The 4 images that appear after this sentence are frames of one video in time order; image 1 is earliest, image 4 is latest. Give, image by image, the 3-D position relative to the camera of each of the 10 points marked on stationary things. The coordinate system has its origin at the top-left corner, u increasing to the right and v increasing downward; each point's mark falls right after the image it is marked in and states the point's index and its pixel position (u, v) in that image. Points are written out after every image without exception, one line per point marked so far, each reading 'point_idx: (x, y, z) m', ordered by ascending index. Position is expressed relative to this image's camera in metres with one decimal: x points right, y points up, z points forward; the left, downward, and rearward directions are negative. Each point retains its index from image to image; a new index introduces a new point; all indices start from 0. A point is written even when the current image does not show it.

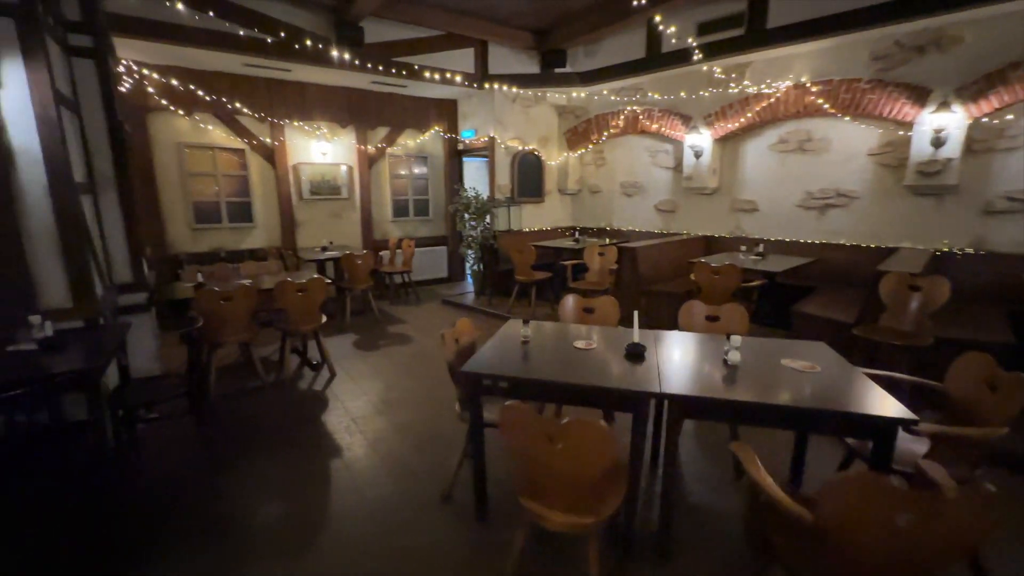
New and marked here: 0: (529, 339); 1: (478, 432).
0: (+0.1, -0.3, +2.4) m
1: (-0.2, -0.7, +2.1) m
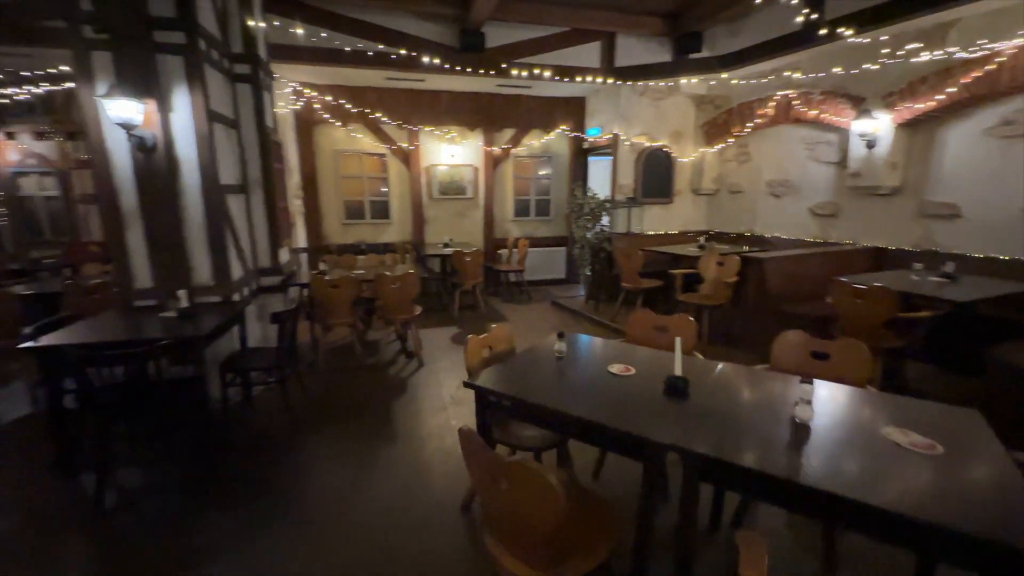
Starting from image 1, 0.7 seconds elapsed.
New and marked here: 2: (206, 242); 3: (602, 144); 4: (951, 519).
0: (+0.2, -0.3, +2.2) m
1: (-0.1, -0.7, +1.9) m
2: (-2.1, +0.3, +3.2) m
3: (+1.3, +2.1, +6.5) m
4: (+1.1, -0.6, +1.1) m
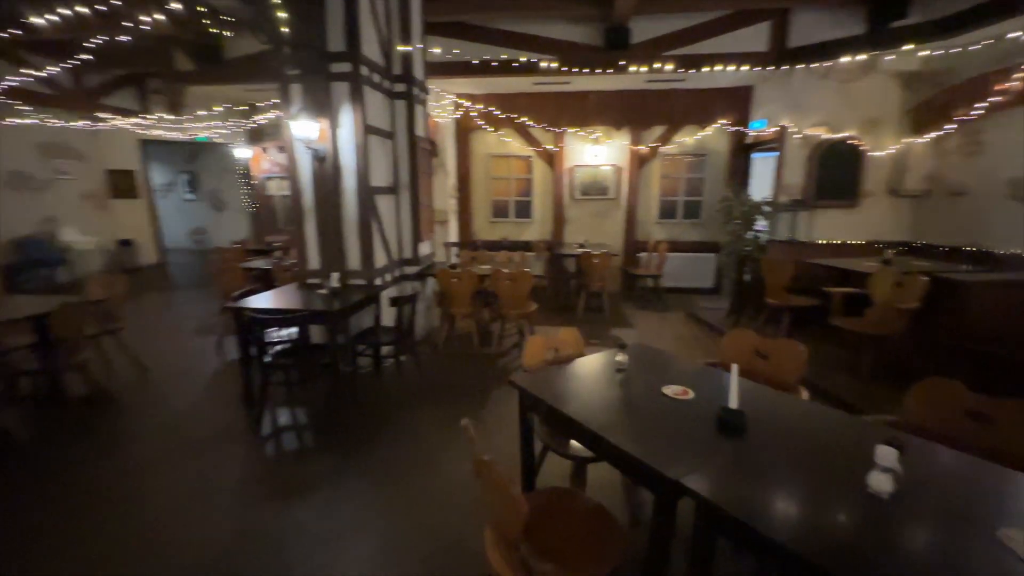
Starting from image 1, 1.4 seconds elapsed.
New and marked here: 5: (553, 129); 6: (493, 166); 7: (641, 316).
0: (+0.5, -0.4, +2.1) m
1: (+0.1, -0.7, +2.0) m
2: (-1.3, +0.5, +3.8) m
3: (+3.2, +1.9, +5.7) m
4: (+0.9, -0.7, +0.8) m
5: (+0.6, +2.3, +6.6) m
6: (-0.3, +1.9, +6.9) m
7: (+1.6, -0.3, +5.7) m
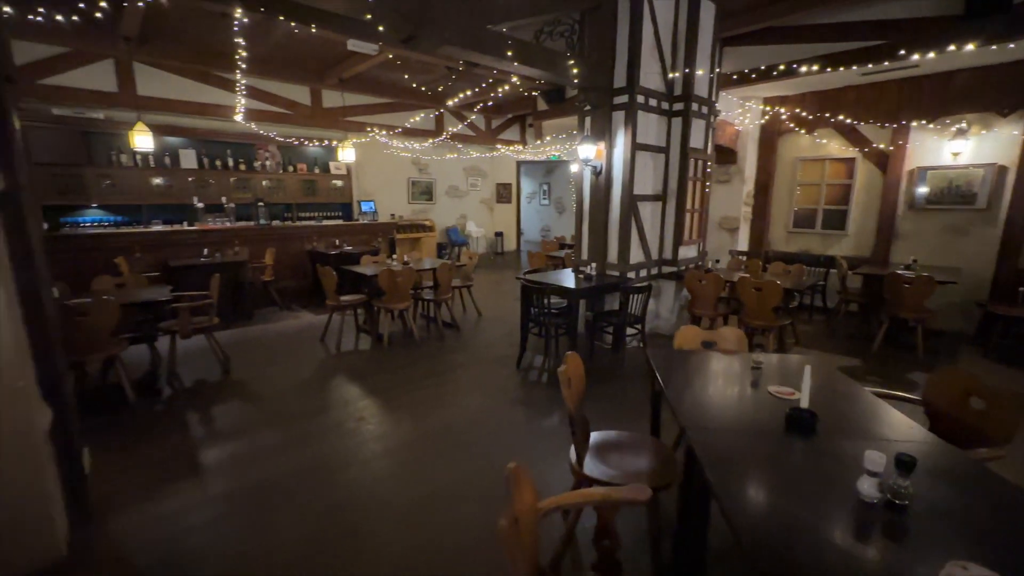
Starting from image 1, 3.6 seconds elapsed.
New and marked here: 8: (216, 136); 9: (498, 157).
0: (+1.2, -0.4, +2.2) m
1: (+0.8, -0.7, +2.4) m
2: (+1.1, +0.6, +4.6) m
3: (+5.9, +1.3, +3.1) m
4: (+0.6, -0.7, +0.9) m
5: (+4.6, +2.0, +5.4) m
6: (+4.0, +1.6, +6.2) m
7: (+4.4, -0.7, +4.2) m
8: (-4.7, +2.4, +7.1) m
9: (-0.3, +3.2, +10.9) m
